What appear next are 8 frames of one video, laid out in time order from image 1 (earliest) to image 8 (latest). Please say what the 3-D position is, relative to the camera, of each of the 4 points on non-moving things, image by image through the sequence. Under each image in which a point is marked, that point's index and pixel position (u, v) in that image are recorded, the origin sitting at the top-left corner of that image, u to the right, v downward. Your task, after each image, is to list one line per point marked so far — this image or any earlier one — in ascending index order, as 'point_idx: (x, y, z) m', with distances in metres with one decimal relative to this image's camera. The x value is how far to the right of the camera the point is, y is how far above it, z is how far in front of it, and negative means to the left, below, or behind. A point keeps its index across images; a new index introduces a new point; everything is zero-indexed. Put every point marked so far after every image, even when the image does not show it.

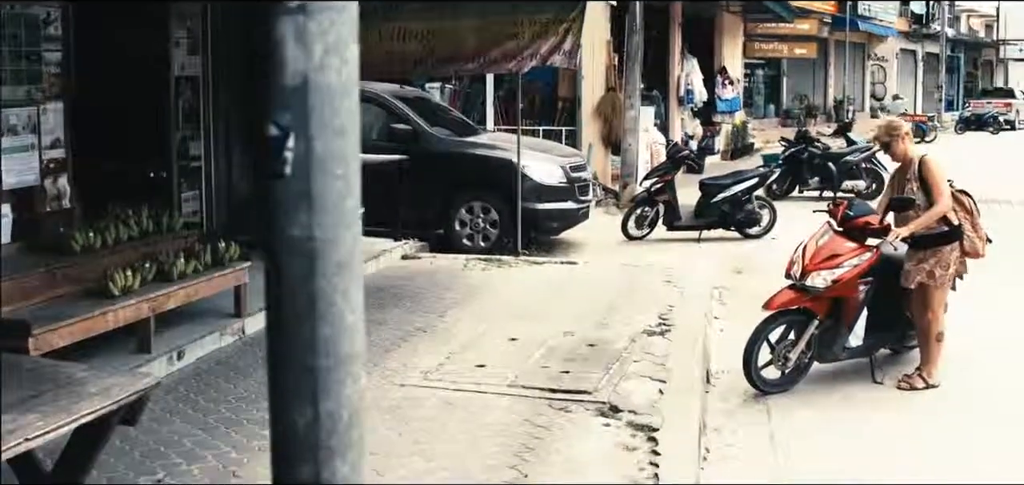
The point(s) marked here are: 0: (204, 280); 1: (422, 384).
0: (-1.0, -0.1, +6.8) m
1: (-0.3, -0.4, +6.6) m
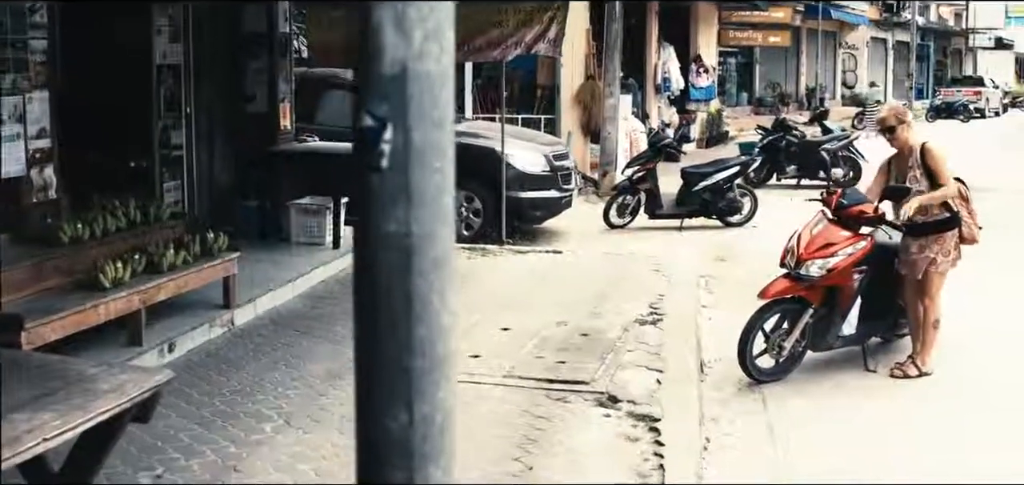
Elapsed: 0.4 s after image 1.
0: (-1.0, -0.1, +6.7) m
1: (-0.3, -0.4, +6.6) m
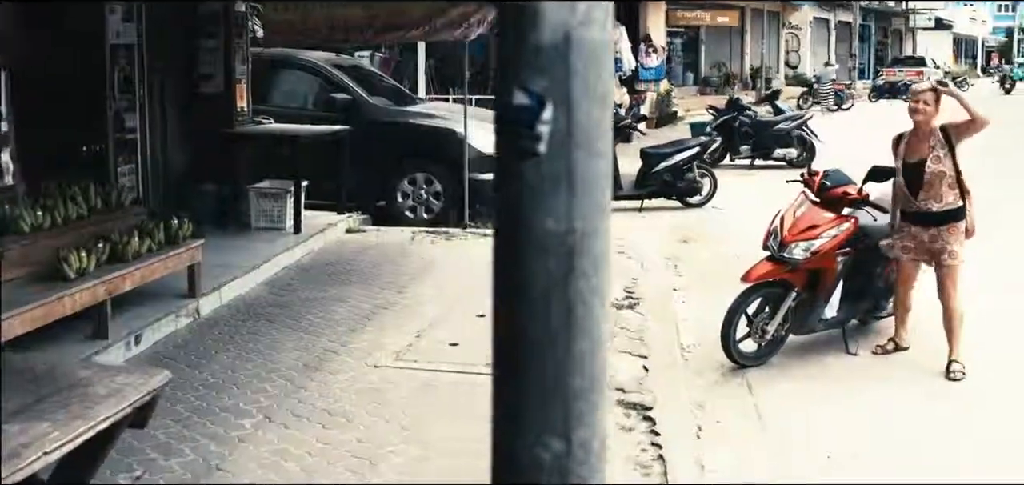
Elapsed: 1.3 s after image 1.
0: (-1.1, -0.1, +6.5) m
1: (-0.3, -0.4, +6.4) m
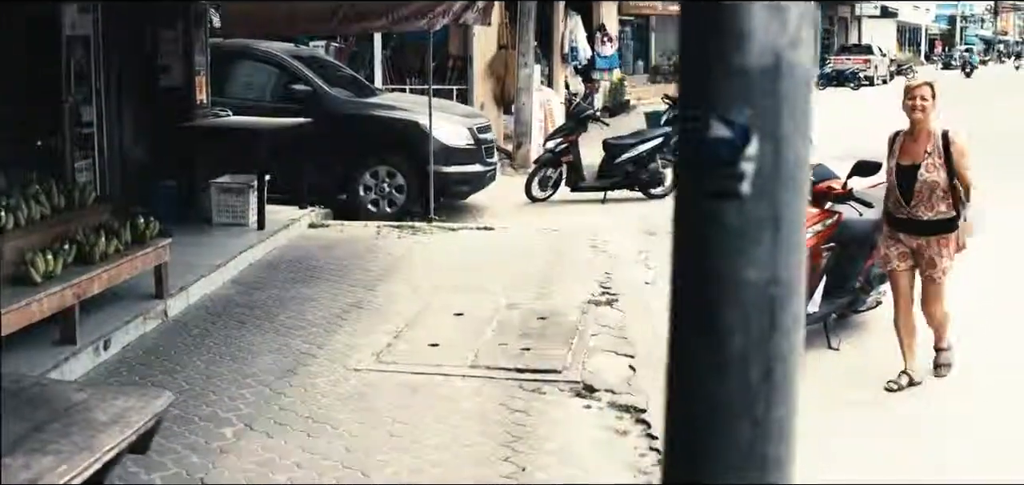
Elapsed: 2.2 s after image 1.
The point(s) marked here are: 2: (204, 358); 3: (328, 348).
0: (-1.1, -0.1, +6.2) m
1: (-0.4, -0.4, +6.2) m
2: (-0.9, -0.3, +6.3) m
3: (-0.5, -0.3, +6.4) m
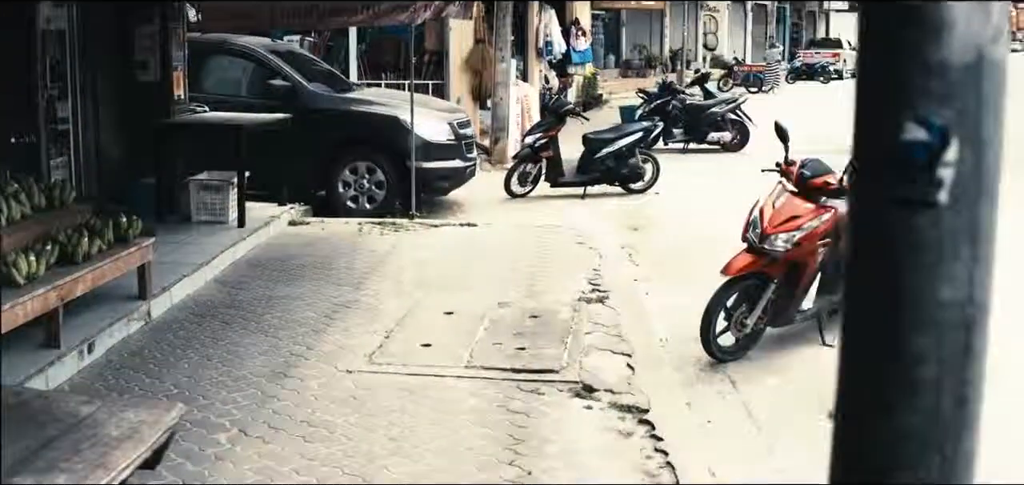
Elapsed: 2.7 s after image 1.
0: (-1.1, -0.1, +6.1) m
1: (-0.4, -0.4, +6.1) m
2: (-0.9, -0.3, +6.2) m
3: (-0.6, -0.3, +6.3) m
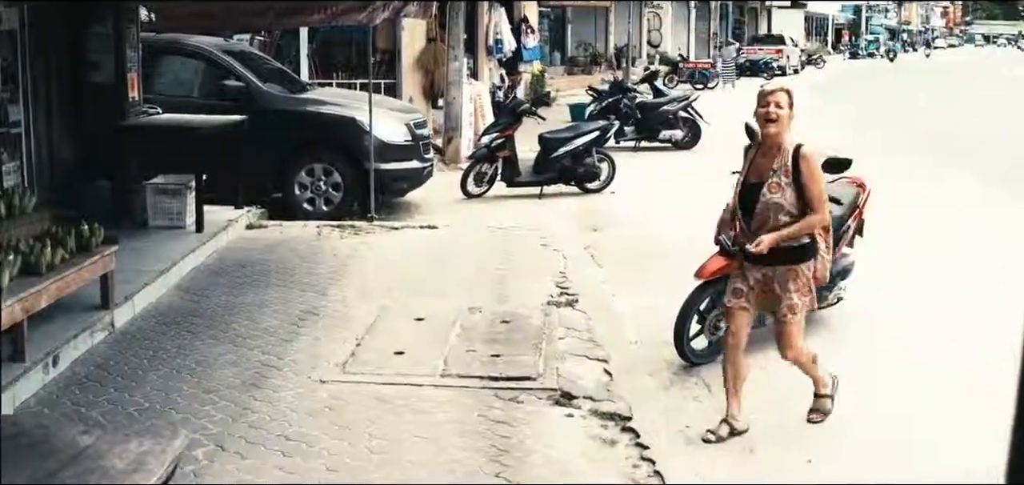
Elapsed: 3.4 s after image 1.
0: (-1.2, -0.1, +6.0) m
1: (-0.5, -0.4, +6.1) m
2: (-1.0, -0.4, +6.1) m
3: (-0.6, -0.3, +6.2) m
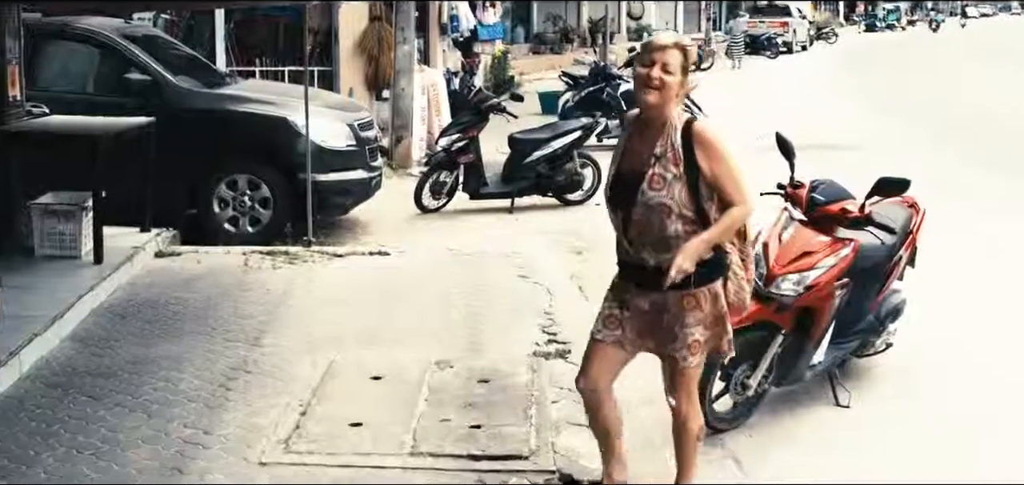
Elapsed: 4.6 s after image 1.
0: (-1.2, -0.2, +4.7) m
1: (-0.5, -0.5, +4.9) m
2: (-1.0, -0.5, +4.8) m
3: (-0.7, -0.4, +5.0) m
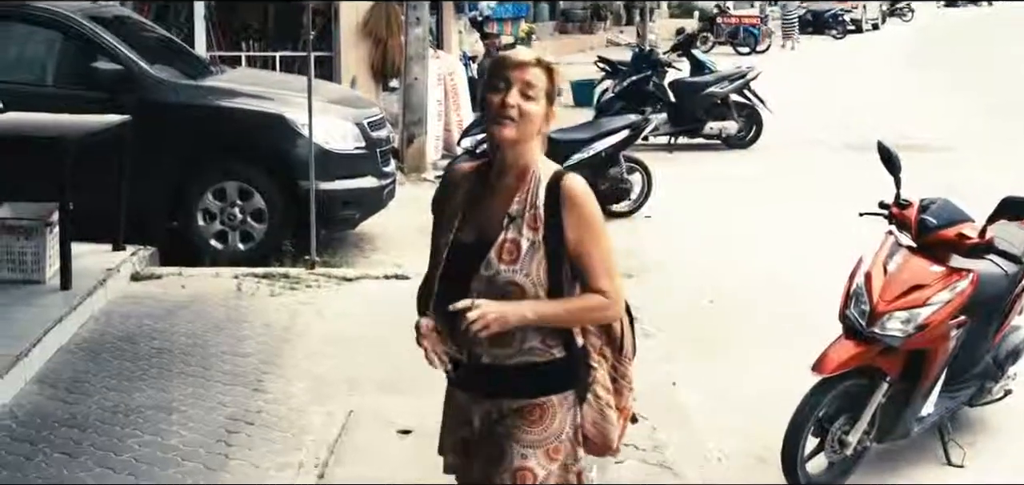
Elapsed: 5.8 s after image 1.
0: (-1.1, -0.3, +3.8) m
1: (-0.4, -0.6, +4.0) m
2: (-0.9, -0.6, +4.0) m
3: (-0.6, -0.5, +4.2) m
